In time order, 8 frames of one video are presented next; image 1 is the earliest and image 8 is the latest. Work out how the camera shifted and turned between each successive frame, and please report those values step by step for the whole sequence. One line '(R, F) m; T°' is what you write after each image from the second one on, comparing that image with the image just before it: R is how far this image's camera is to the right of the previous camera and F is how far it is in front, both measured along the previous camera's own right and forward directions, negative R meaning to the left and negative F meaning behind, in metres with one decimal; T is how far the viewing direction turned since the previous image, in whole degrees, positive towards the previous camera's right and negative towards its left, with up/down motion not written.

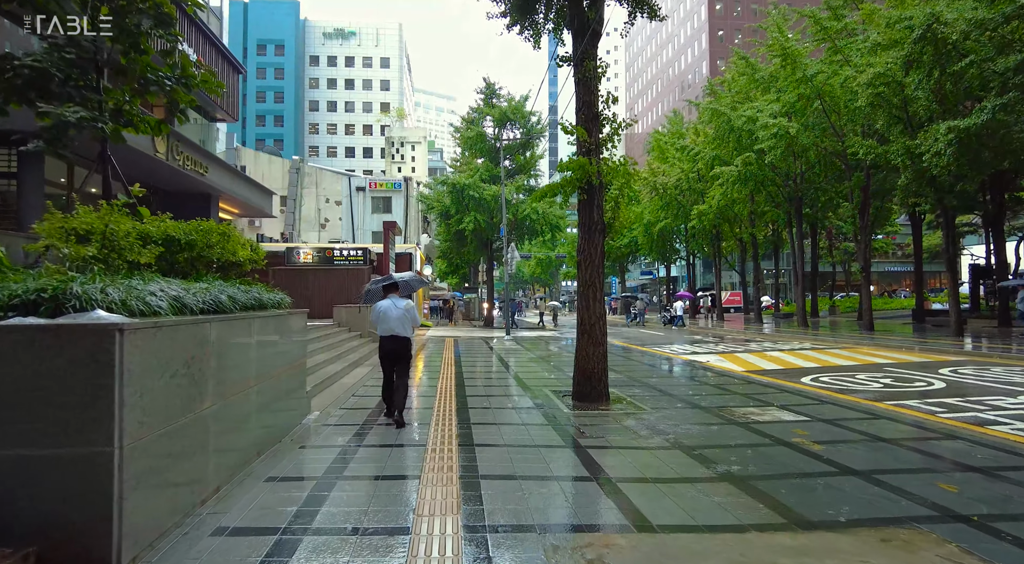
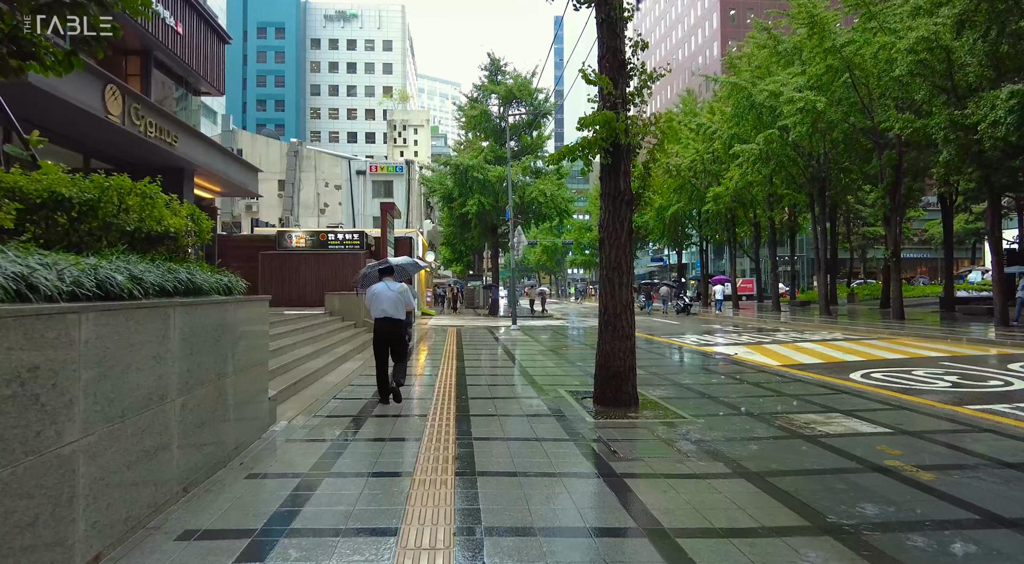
(-0.1, +1.5) m; 0°
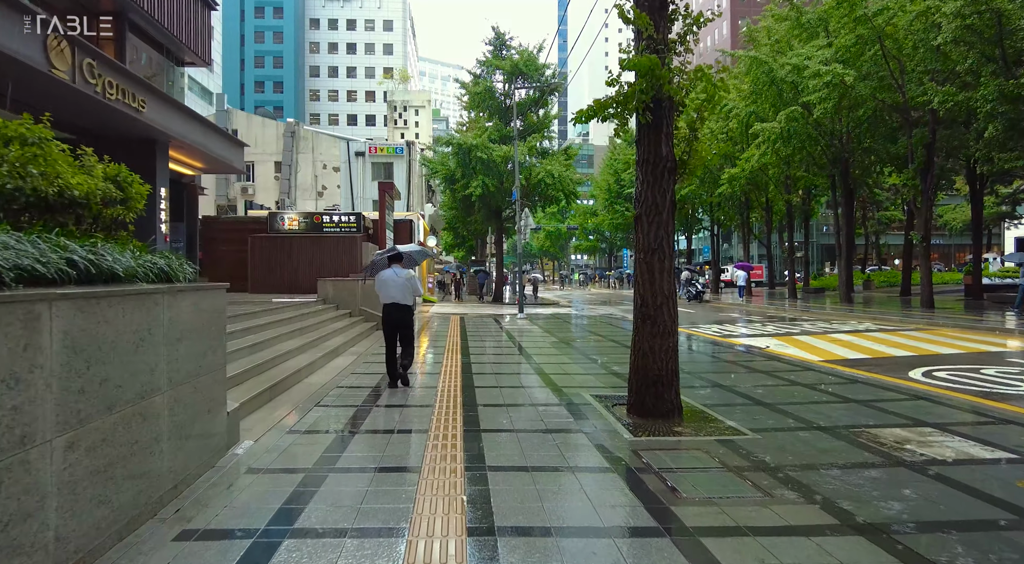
(-0.2, +1.3) m; 0°
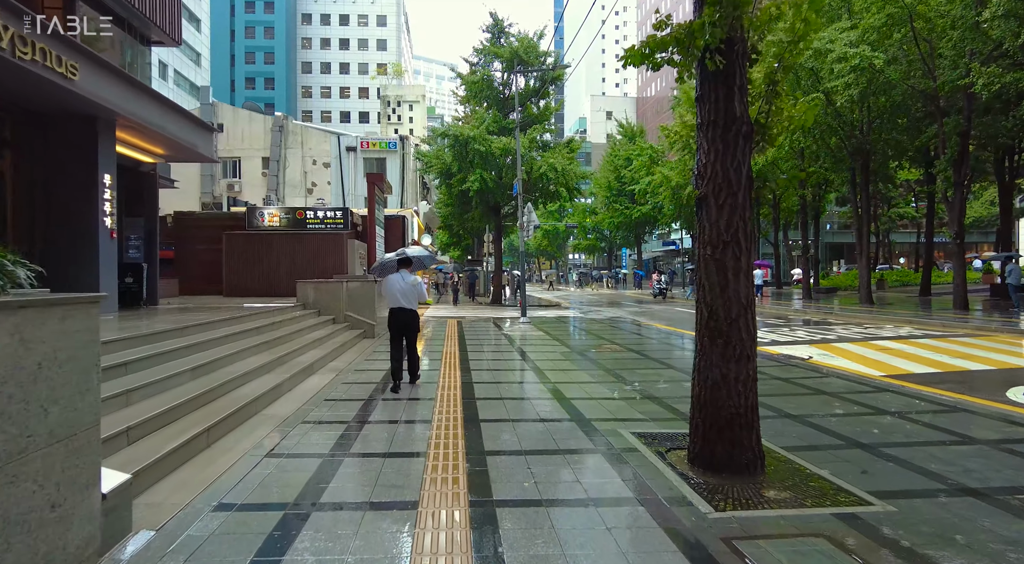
(-0.2, +1.7) m; 0°
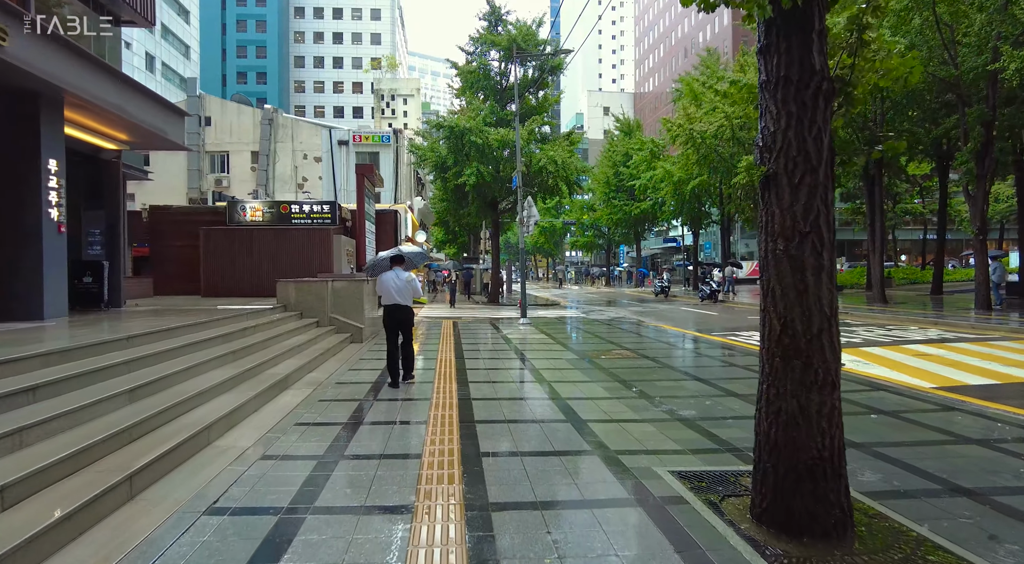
(-0.1, +1.1) m; 0°
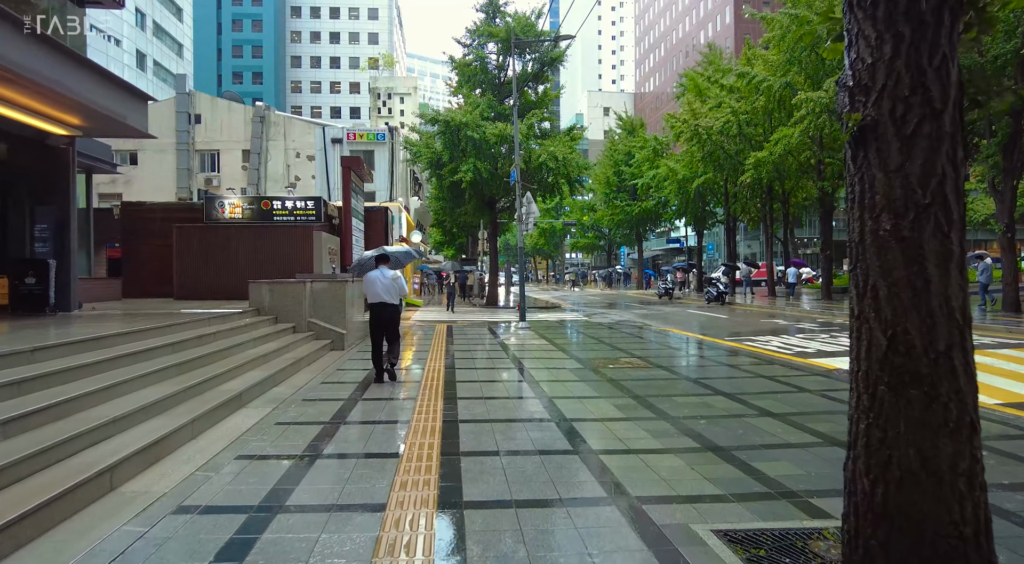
(0.0, +1.2) m; 0°
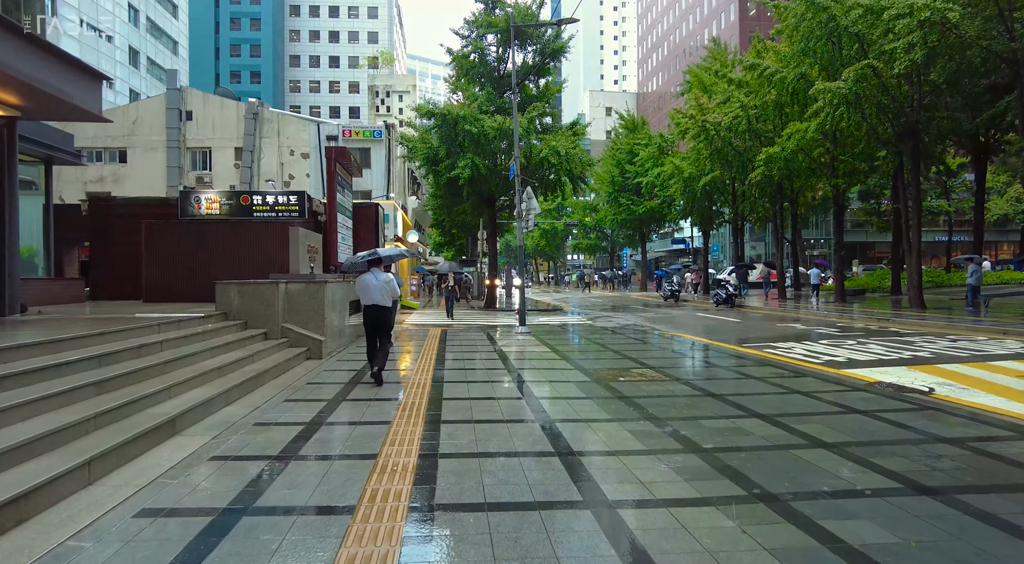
(+0.1, +1.2) m; 0°
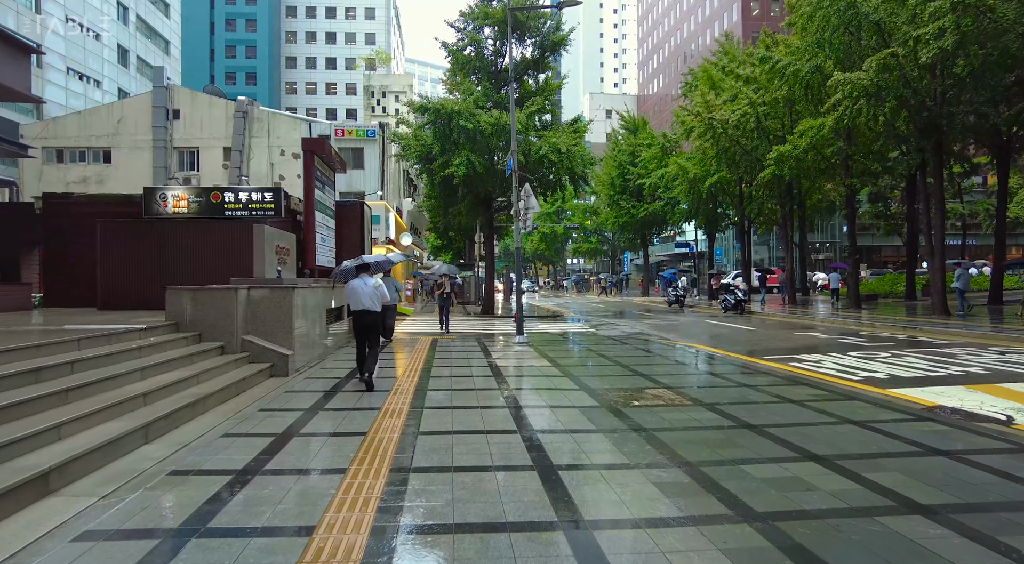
(+0.1, +1.3) m; 0°
